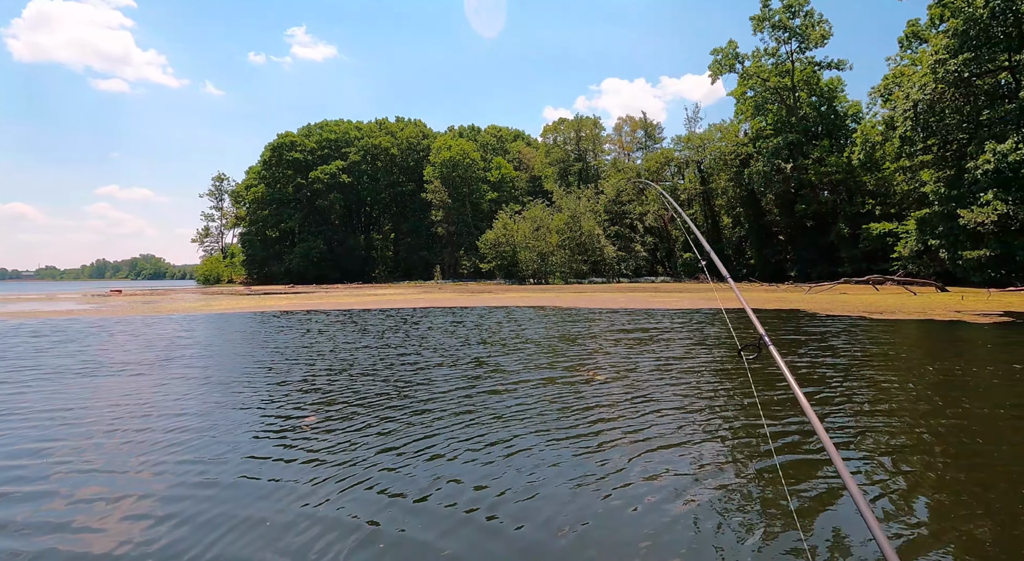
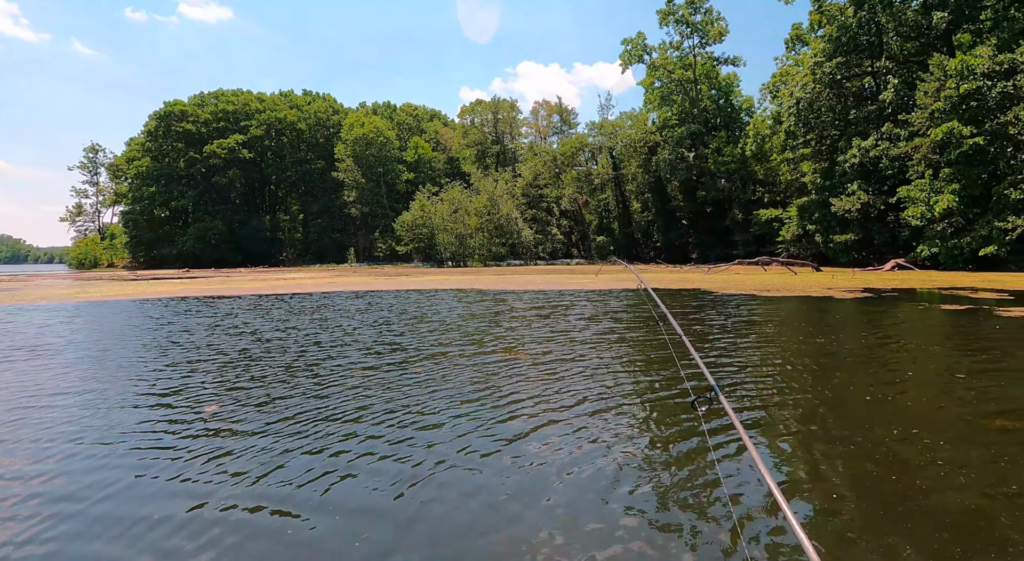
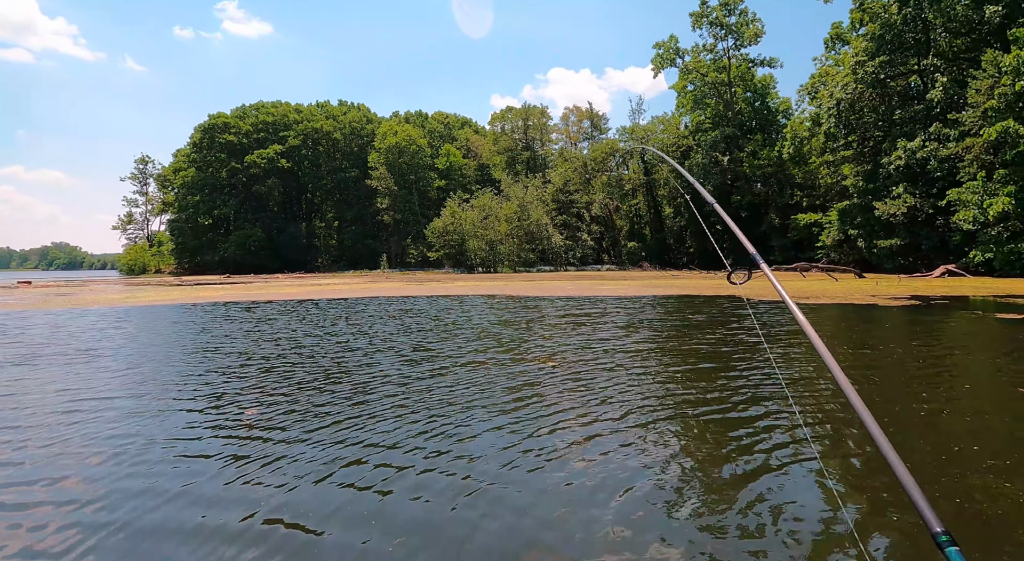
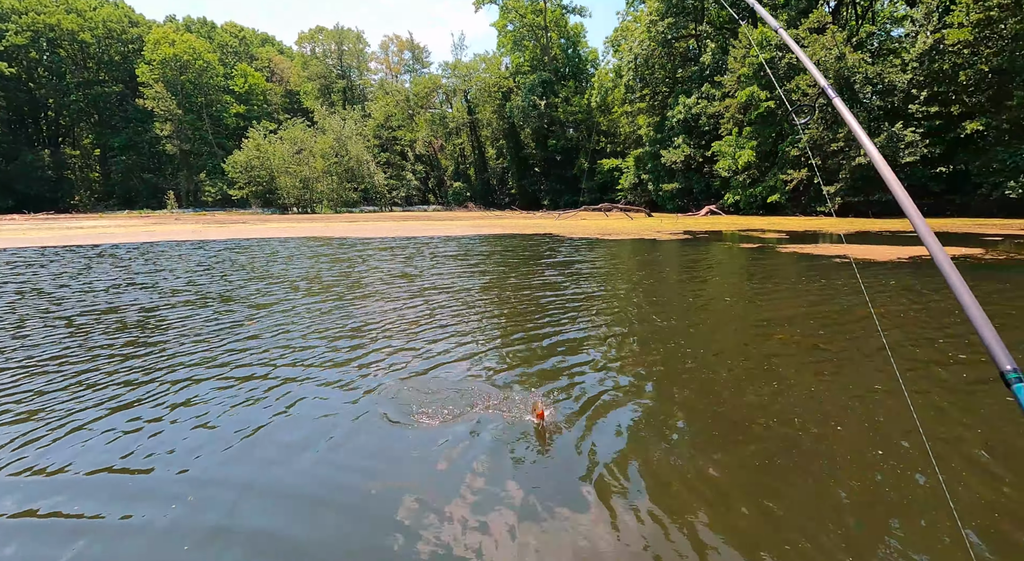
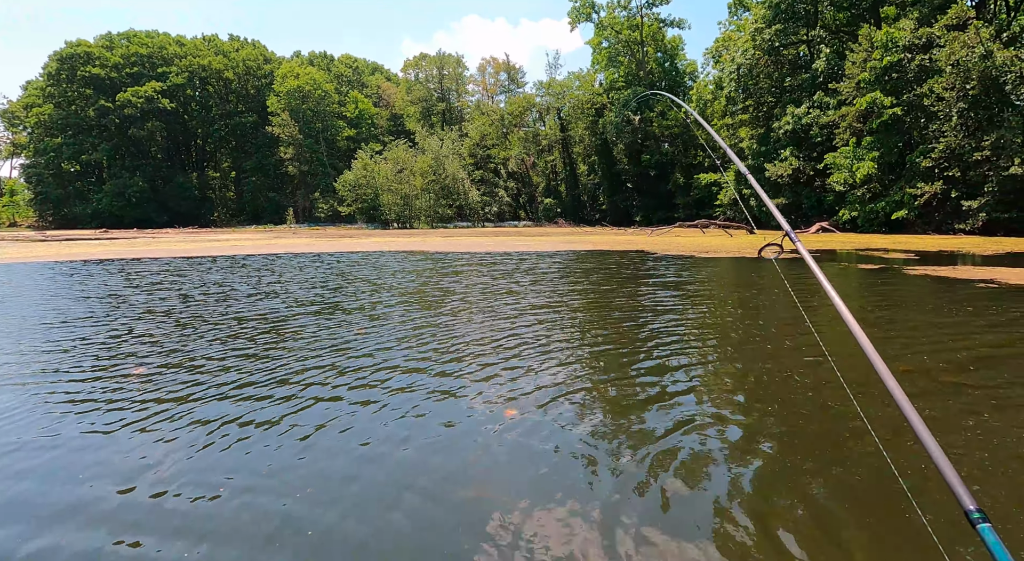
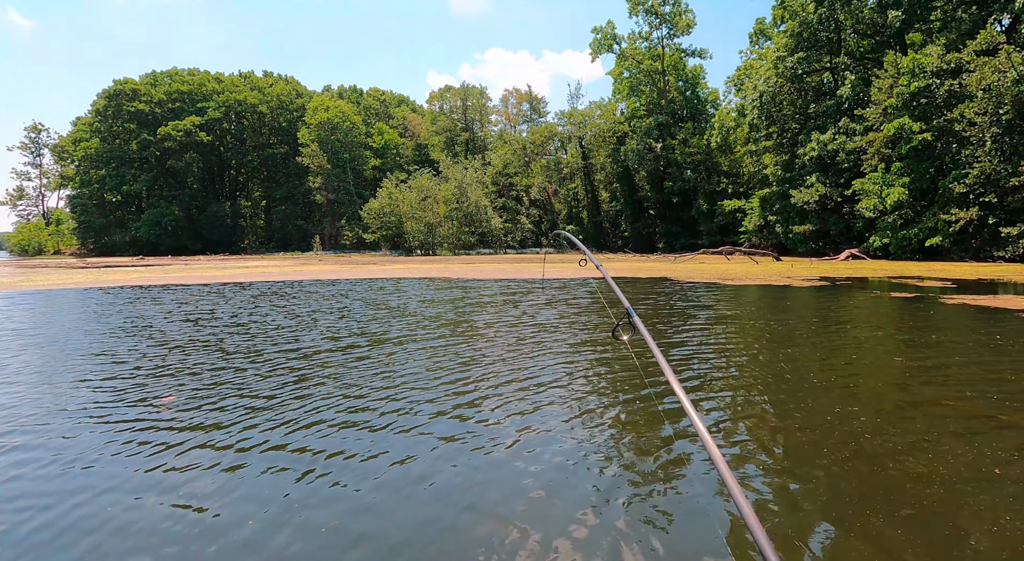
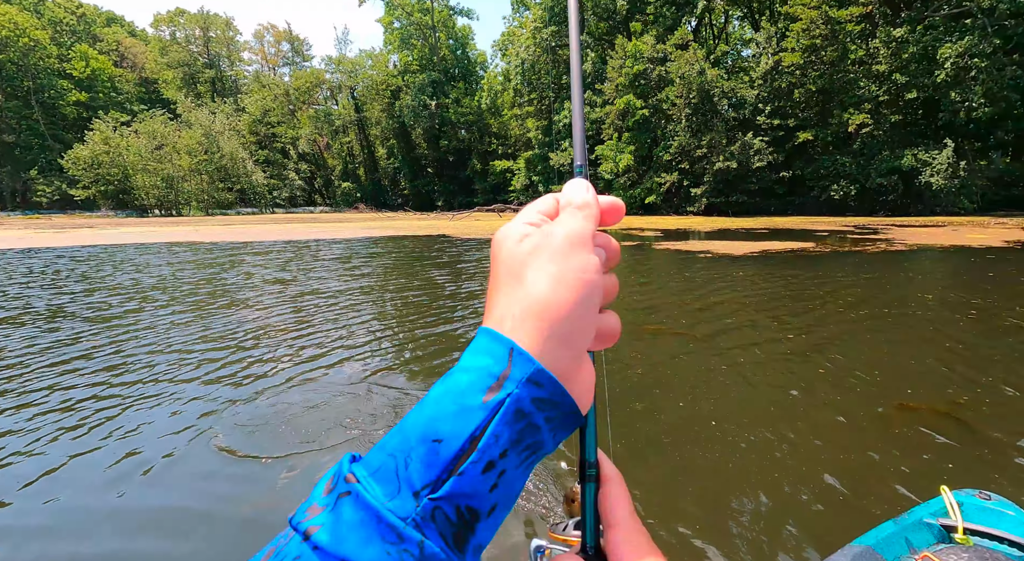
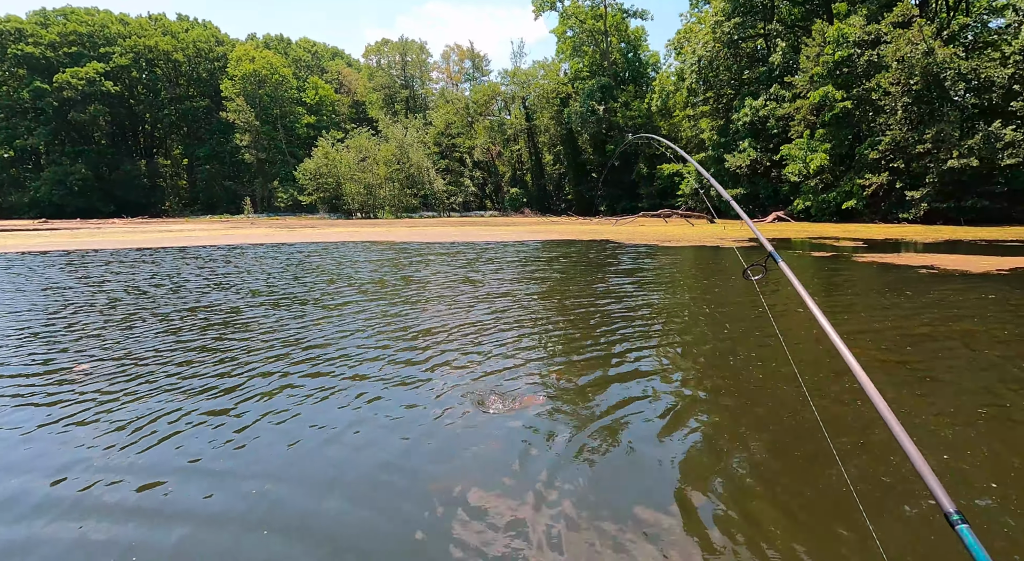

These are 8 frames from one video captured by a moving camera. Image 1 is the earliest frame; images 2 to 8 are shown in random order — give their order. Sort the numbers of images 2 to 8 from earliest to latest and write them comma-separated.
3, 2, 6, 5, 8, 4, 7
